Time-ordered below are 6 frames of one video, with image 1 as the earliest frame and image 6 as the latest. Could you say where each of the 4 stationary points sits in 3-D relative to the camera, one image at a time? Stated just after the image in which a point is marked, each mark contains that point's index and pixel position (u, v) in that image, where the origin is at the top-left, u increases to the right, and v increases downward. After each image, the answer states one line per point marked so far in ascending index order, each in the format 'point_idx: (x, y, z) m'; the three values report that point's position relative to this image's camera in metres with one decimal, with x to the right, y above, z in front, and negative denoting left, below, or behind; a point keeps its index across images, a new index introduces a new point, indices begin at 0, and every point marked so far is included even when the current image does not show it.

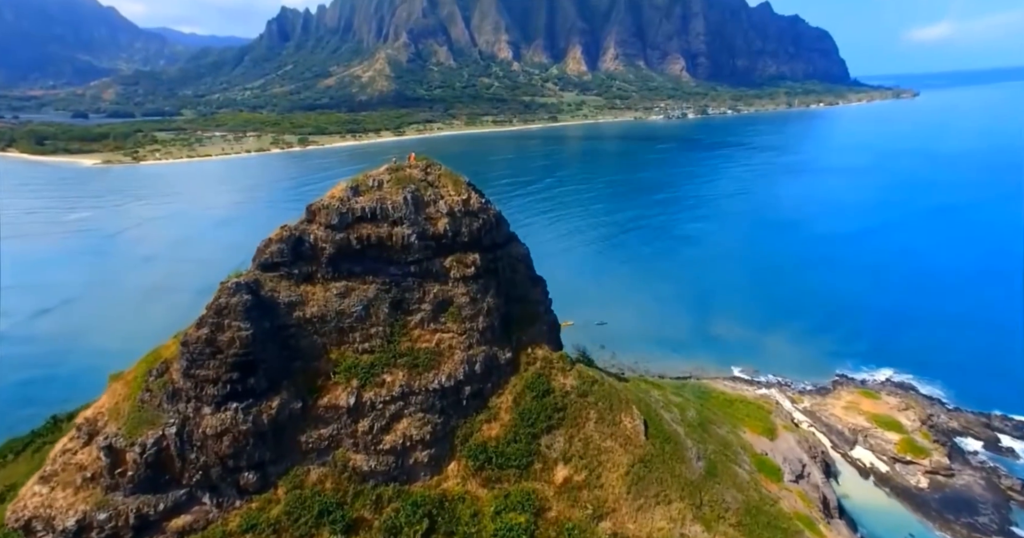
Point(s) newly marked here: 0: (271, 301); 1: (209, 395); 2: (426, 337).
0: (-7.5, -1.0, +15.3) m
1: (-8.4, -3.4, +13.5) m
2: (-3.1, -2.4, +17.7) m
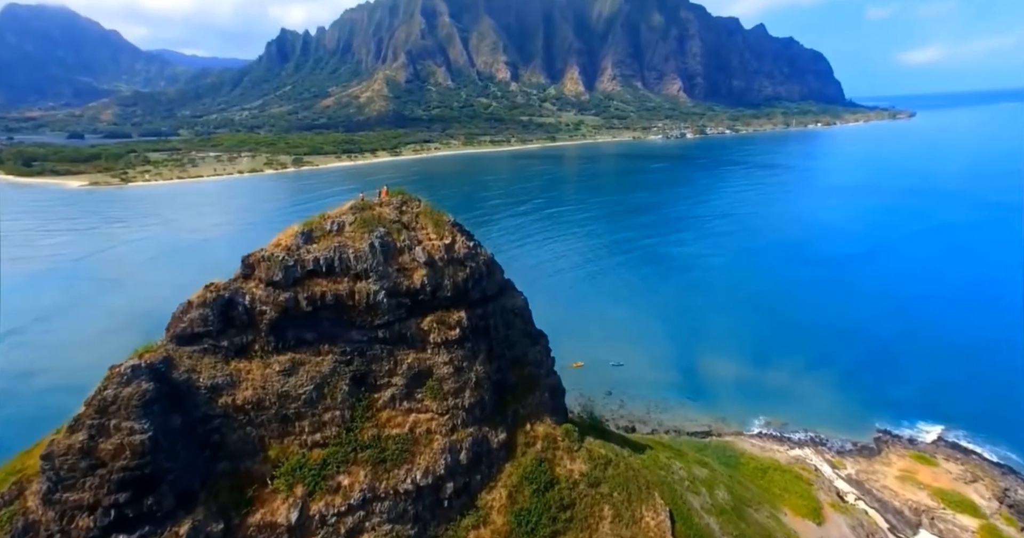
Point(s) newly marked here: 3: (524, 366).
0: (-7.7, -2.8, +11.6) m
1: (-8.5, -5.1, +9.7) m
2: (-3.3, -4.3, +14.0) m
3: (+0.4, -3.5, +17.6) m
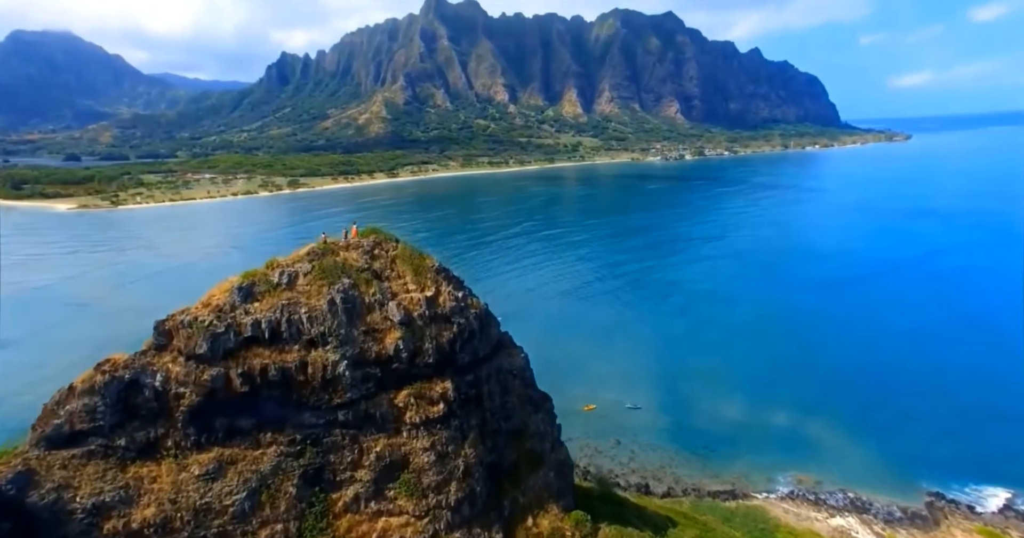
0: (-7.7, -4.1, +8.5) m
1: (-8.6, -6.4, +6.5) m
2: (-3.3, -5.7, +10.8) m
3: (+0.4, -5.0, +14.4) m
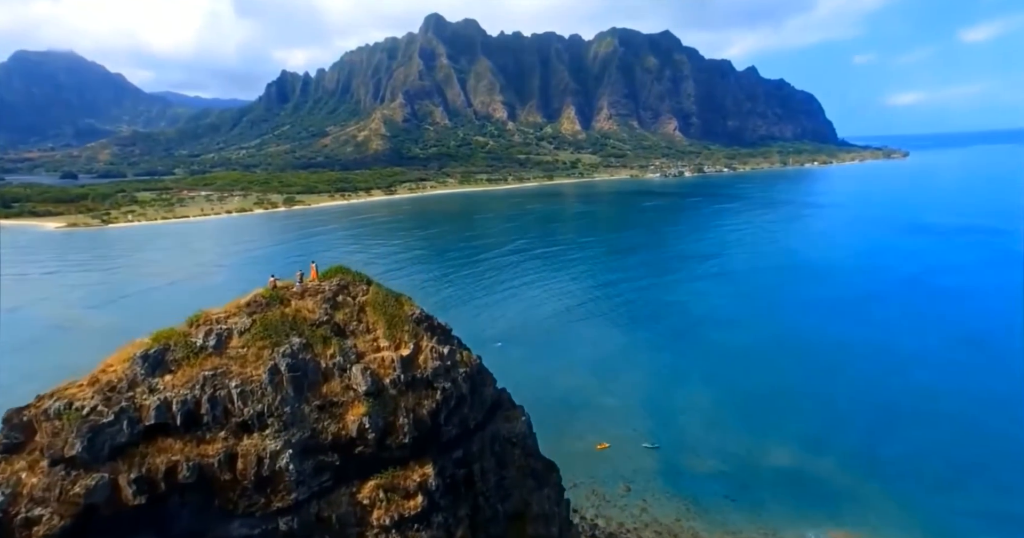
0: (-7.8, -5.0, +5.7) m
1: (-8.6, -7.2, +3.7) m
2: (-3.4, -6.7, +8.0) m
3: (+0.4, -6.1, +11.7) m
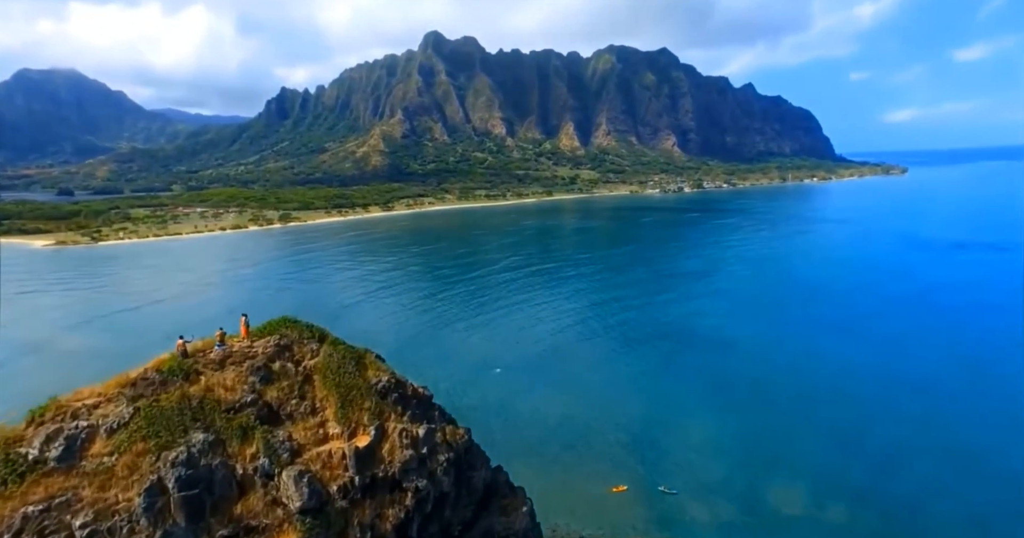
0: (-7.8, -5.7, +2.9) m
1: (-8.6, -7.9, +0.8) m
2: (-3.4, -7.5, +5.1) m
3: (+0.3, -7.0, +8.9) m
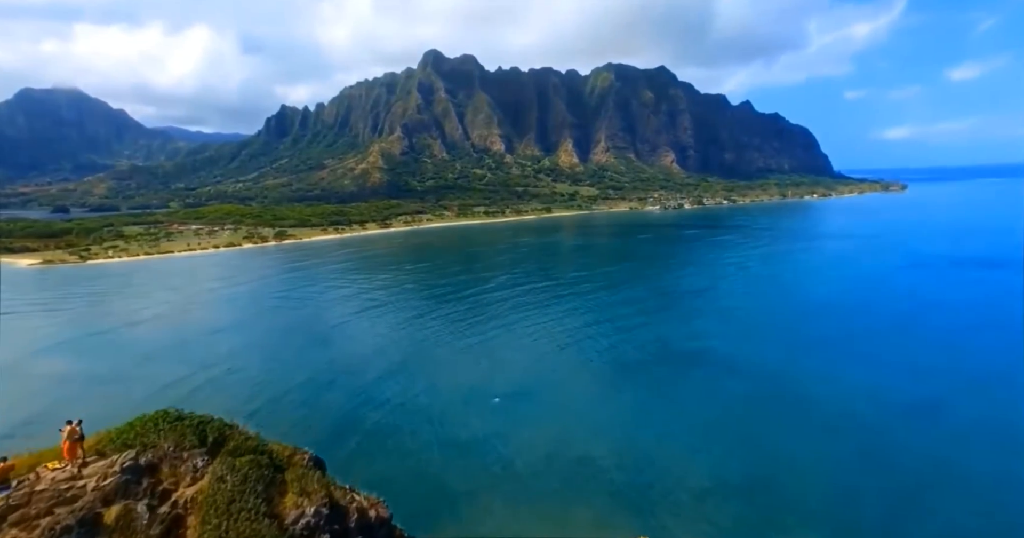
0: (-7.8, -6.3, -0.2) m
1: (-8.6, -8.4, -2.4) m
2: (-3.4, -8.1, +2.0) m
3: (+0.3, -7.8, +5.7) m
